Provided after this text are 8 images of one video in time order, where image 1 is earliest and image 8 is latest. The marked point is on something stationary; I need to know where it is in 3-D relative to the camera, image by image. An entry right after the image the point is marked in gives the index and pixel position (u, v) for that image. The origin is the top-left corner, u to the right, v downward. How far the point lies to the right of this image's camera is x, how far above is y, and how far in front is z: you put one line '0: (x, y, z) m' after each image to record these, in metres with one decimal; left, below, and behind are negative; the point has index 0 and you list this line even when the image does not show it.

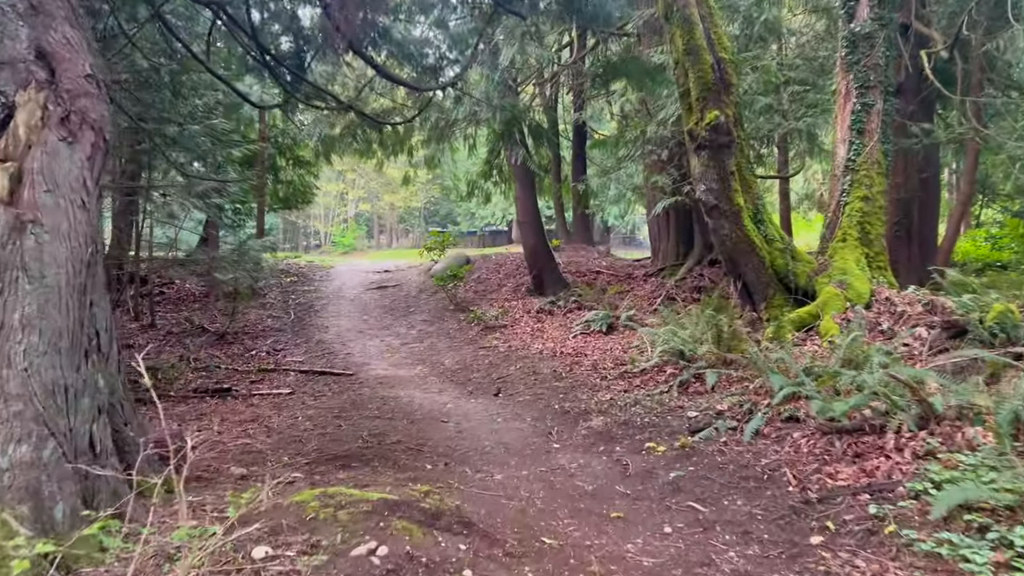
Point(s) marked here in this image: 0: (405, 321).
0: (-1.4, -0.4, +10.9) m
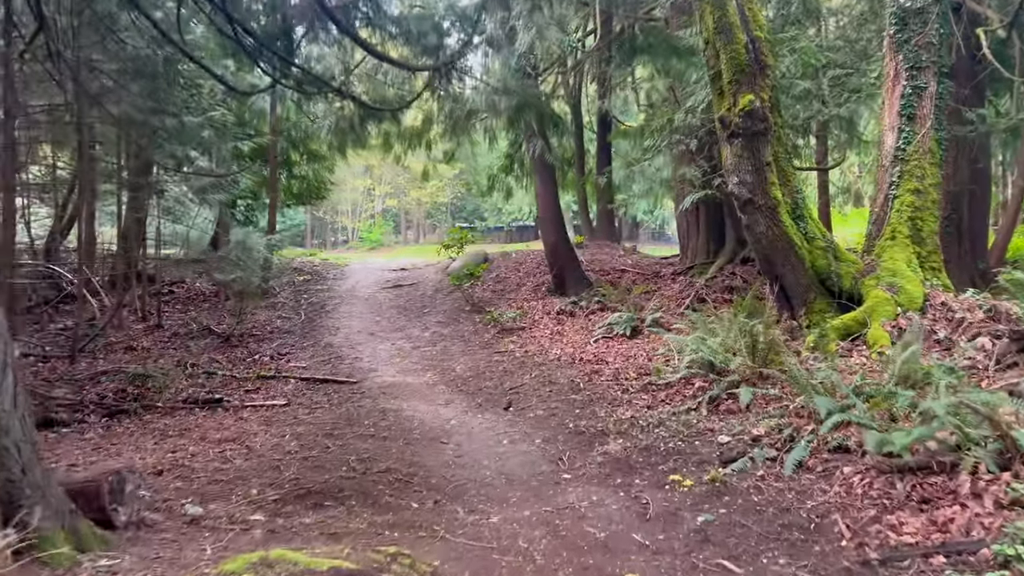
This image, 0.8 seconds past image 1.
0: (-1.2, -0.4, +10.4) m
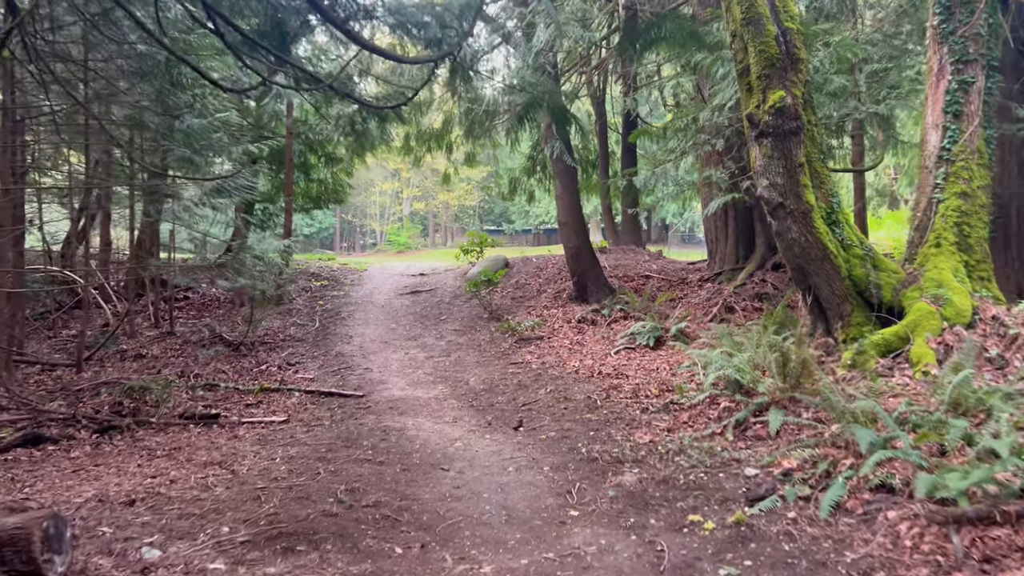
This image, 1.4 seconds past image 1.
0: (-0.9, -0.5, +10.0) m
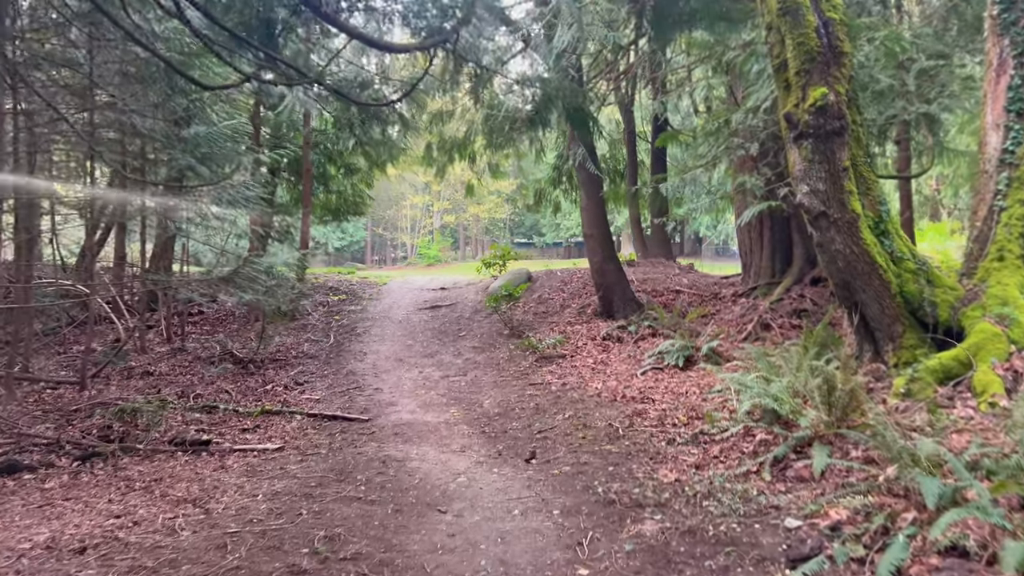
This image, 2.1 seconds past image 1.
0: (-0.7, -0.7, +9.6) m
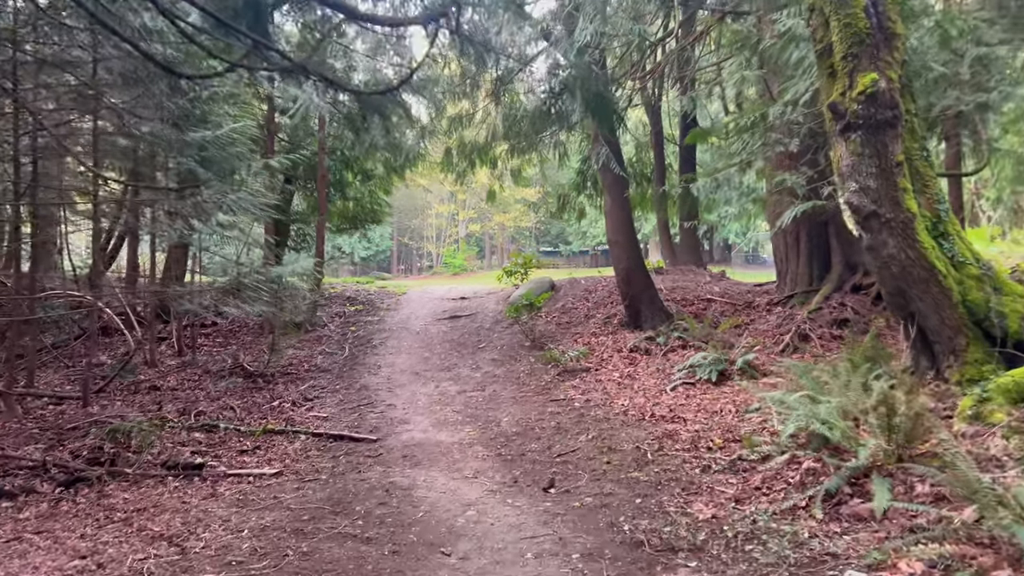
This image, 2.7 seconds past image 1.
0: (-0.5, -0.8, +9.1) m
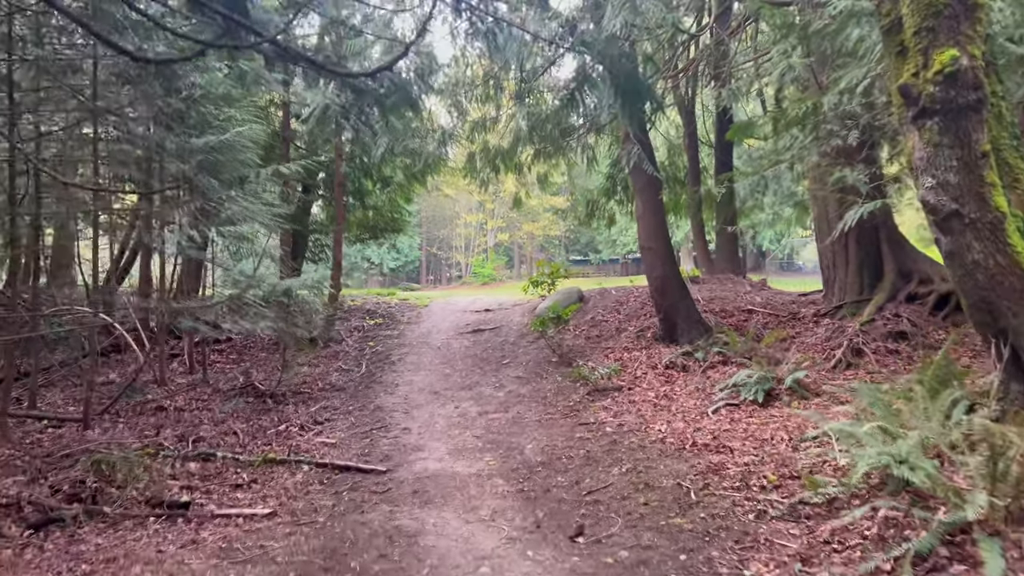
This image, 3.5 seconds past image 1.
0: (-0.2, -0.9, +8.5) m
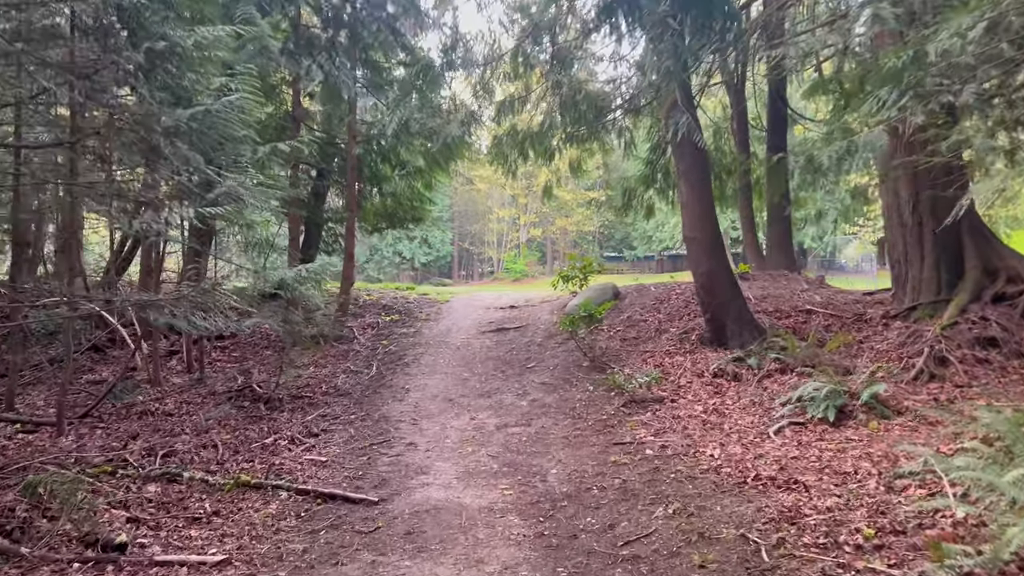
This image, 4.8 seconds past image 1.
0: (0.0, -0.9, +7.5) m
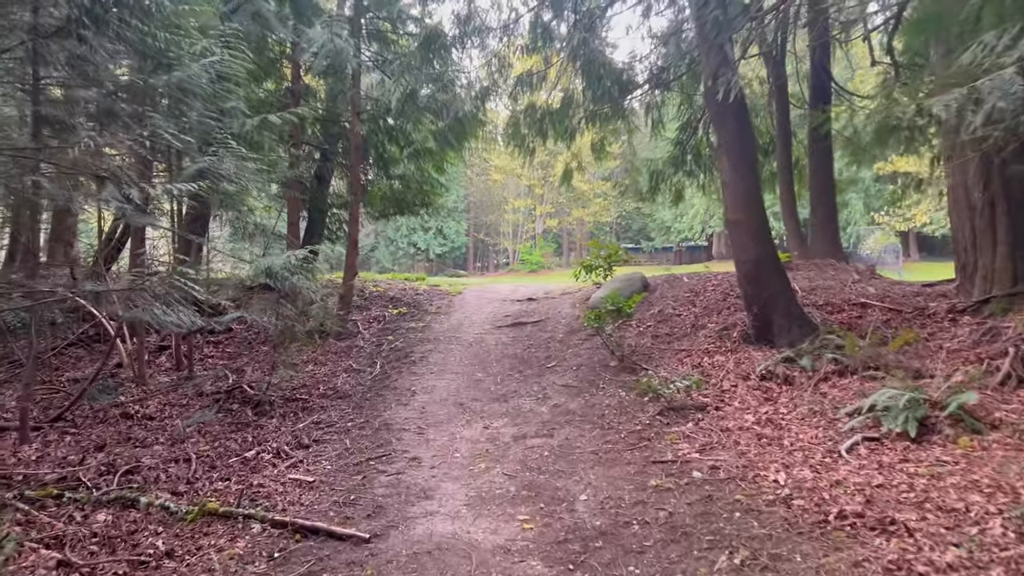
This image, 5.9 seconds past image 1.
0: (+0.2, -0.8, +6.7) m
